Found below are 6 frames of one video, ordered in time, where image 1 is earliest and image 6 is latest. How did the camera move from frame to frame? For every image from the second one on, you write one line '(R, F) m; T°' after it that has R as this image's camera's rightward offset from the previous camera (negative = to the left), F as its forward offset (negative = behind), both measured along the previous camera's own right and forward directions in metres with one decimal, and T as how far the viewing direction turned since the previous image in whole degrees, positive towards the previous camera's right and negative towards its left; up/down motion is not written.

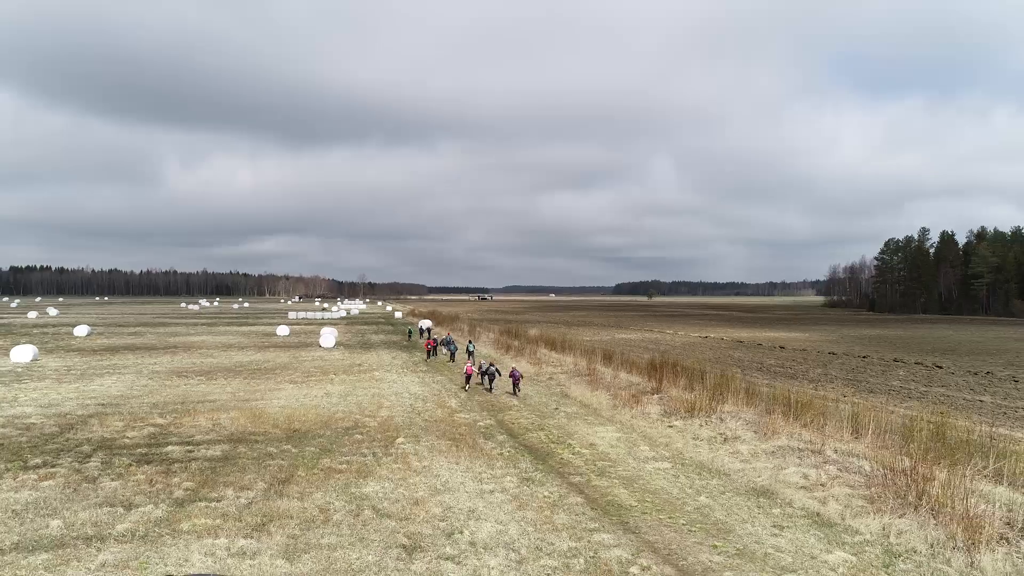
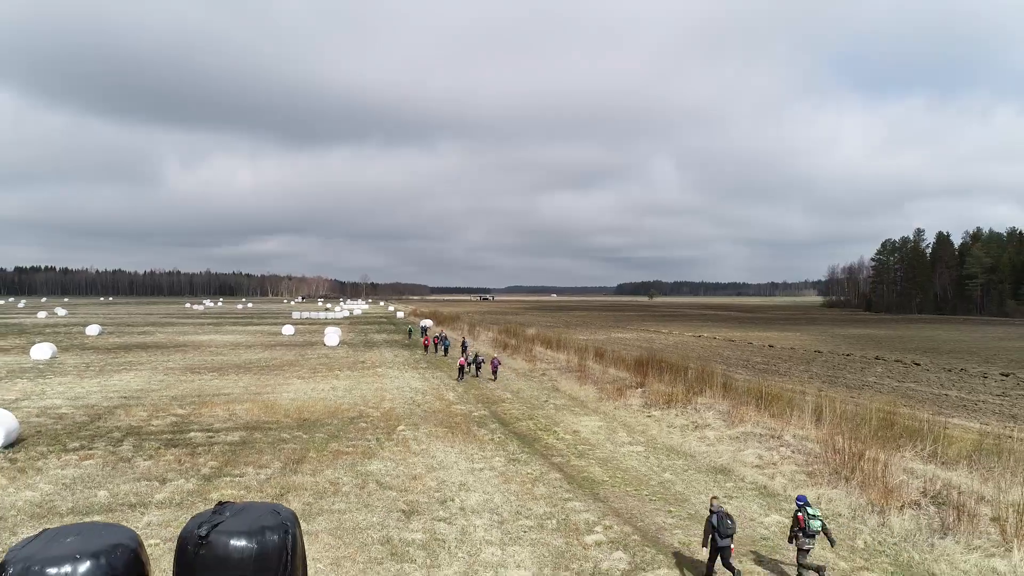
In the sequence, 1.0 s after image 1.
(+0.4, -1.7) m; 0°
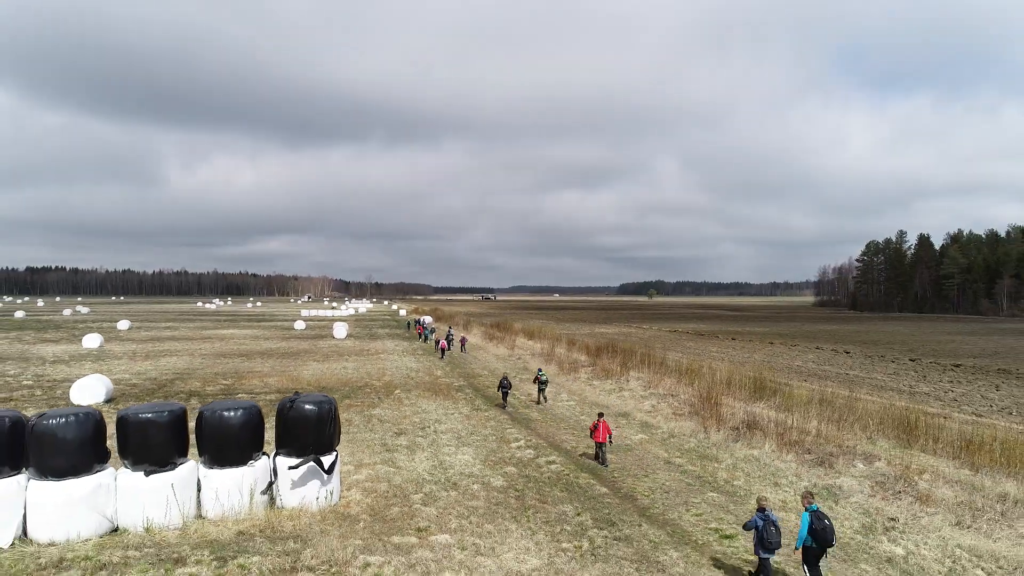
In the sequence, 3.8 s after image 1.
(+1.6, -6.0) m; 0°
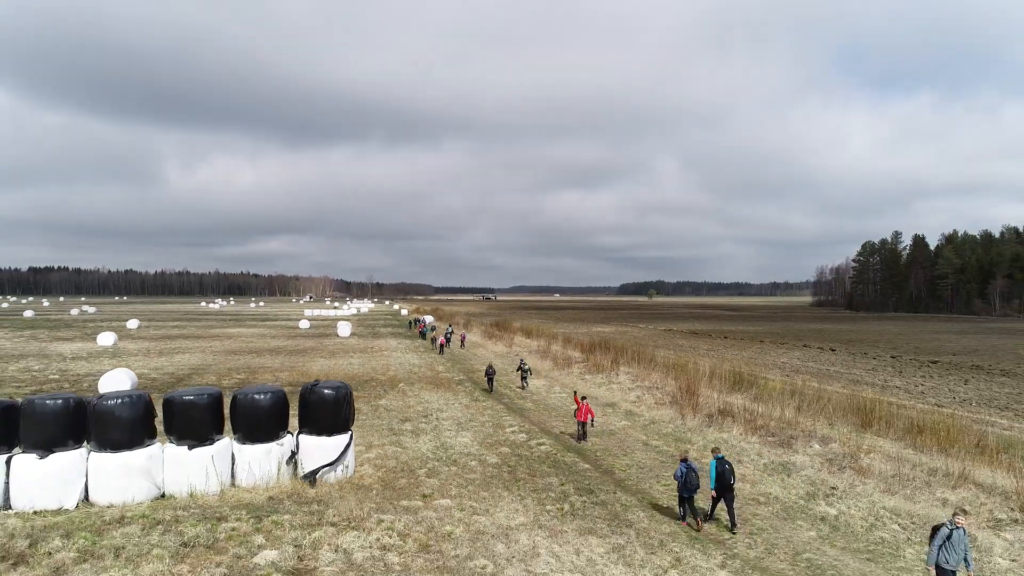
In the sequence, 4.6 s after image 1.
(+0.2, -1.7) m; 0°
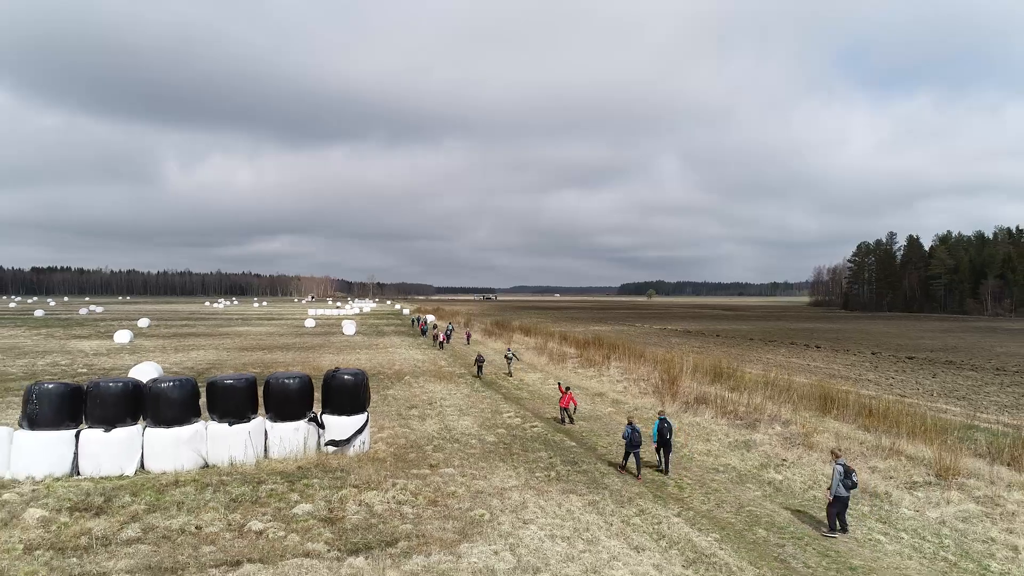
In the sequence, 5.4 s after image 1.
(+0.2, -2.1) m; 0°
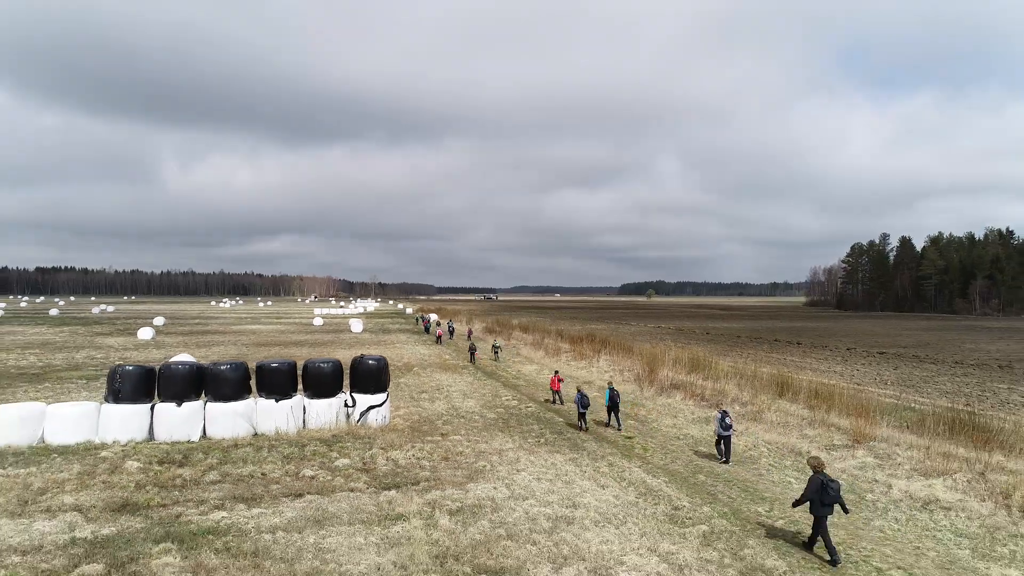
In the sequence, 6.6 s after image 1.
(+0.1, -3.1) m; 0°
